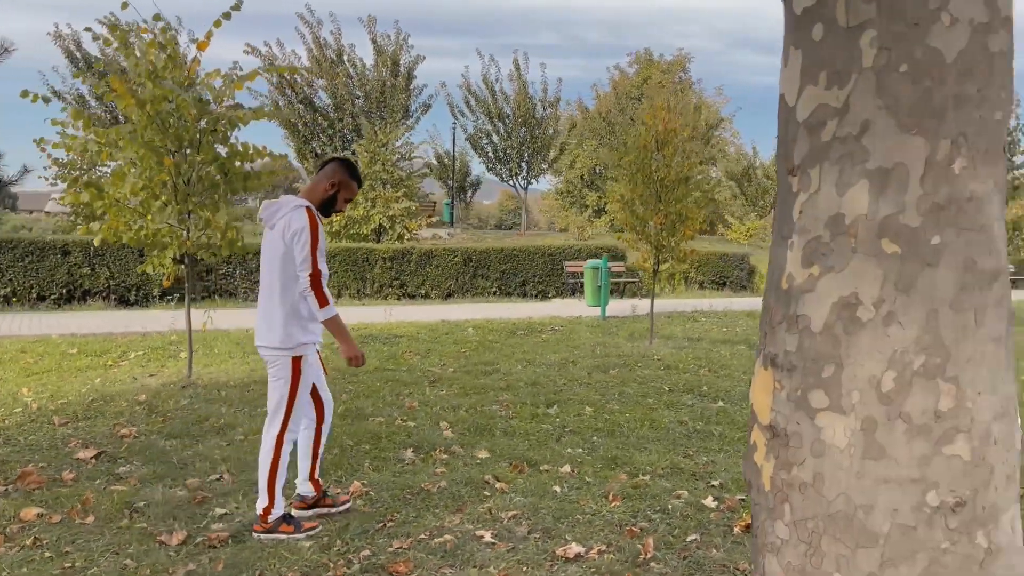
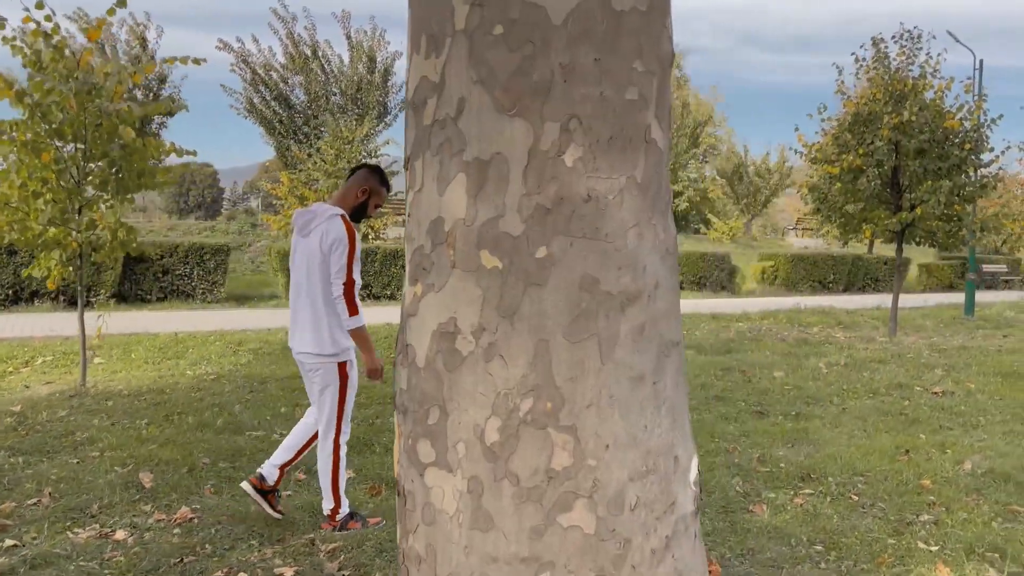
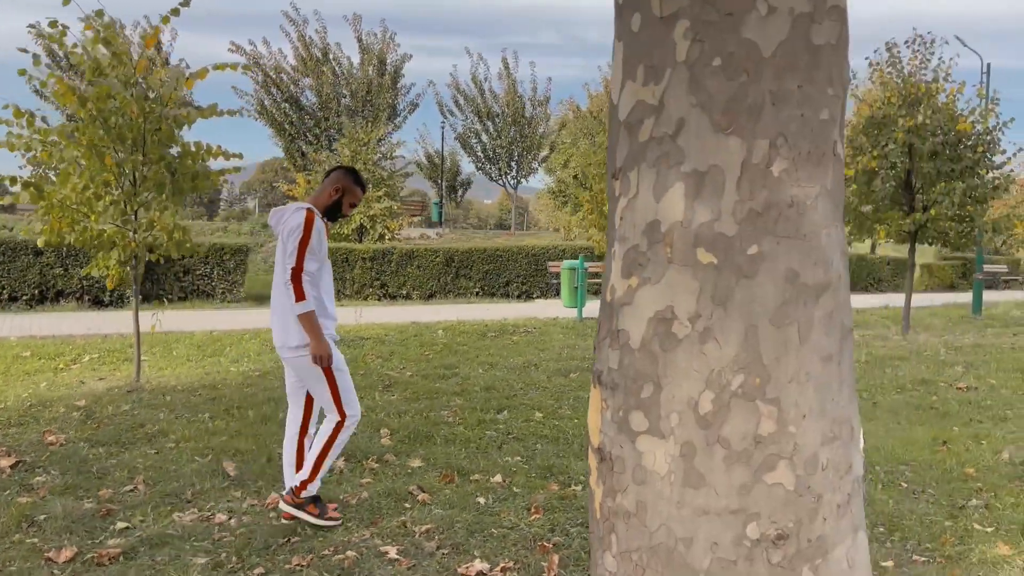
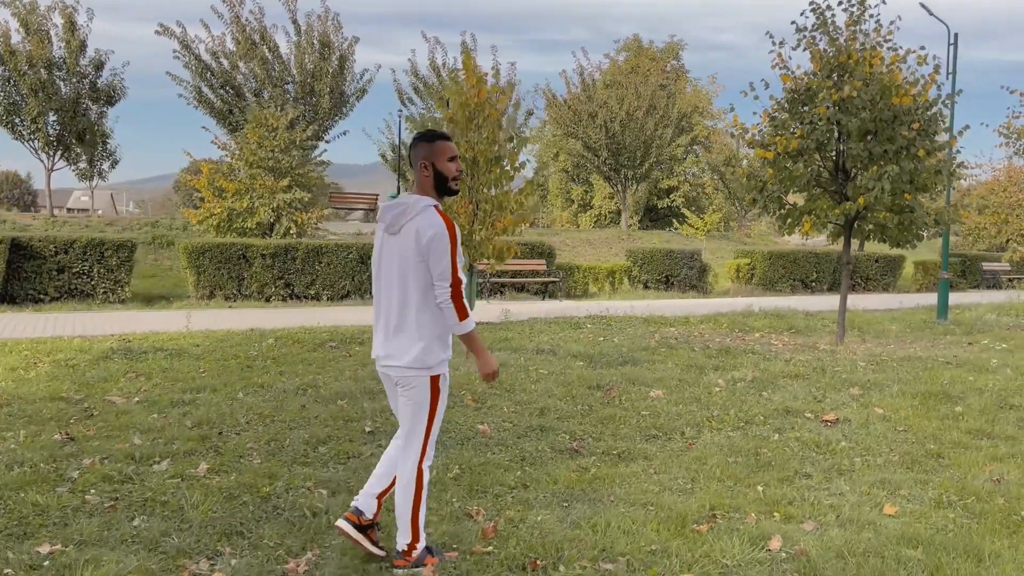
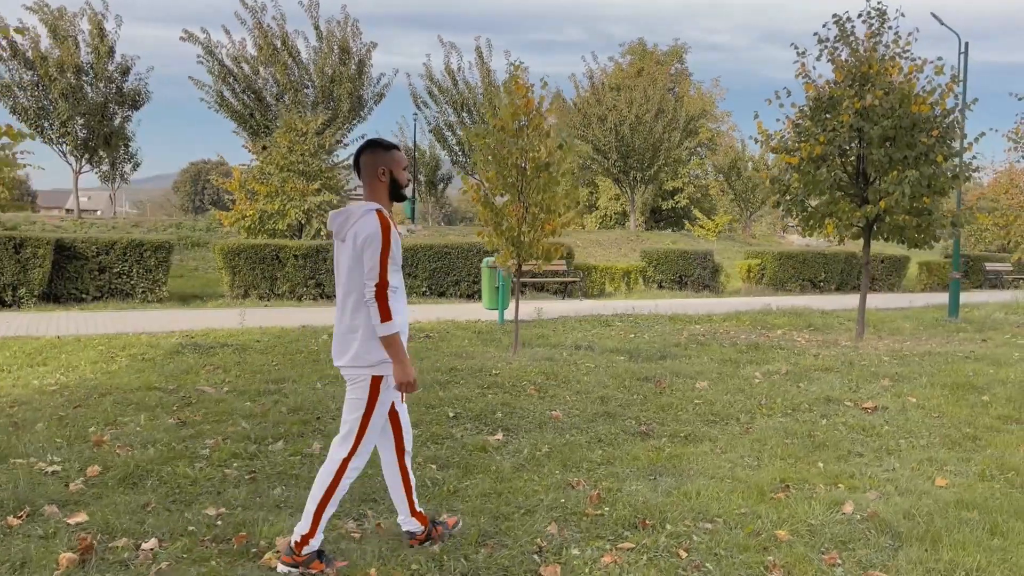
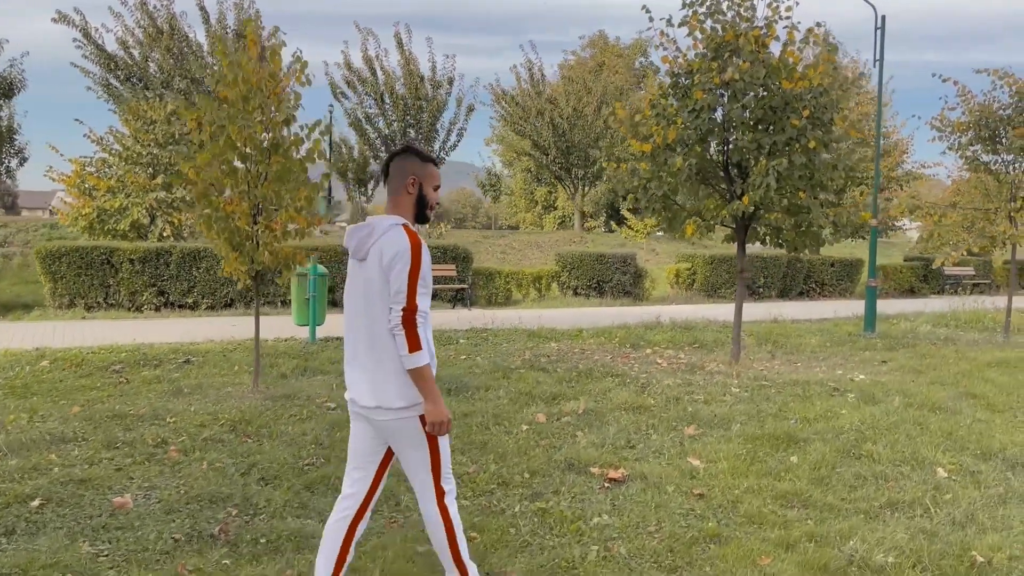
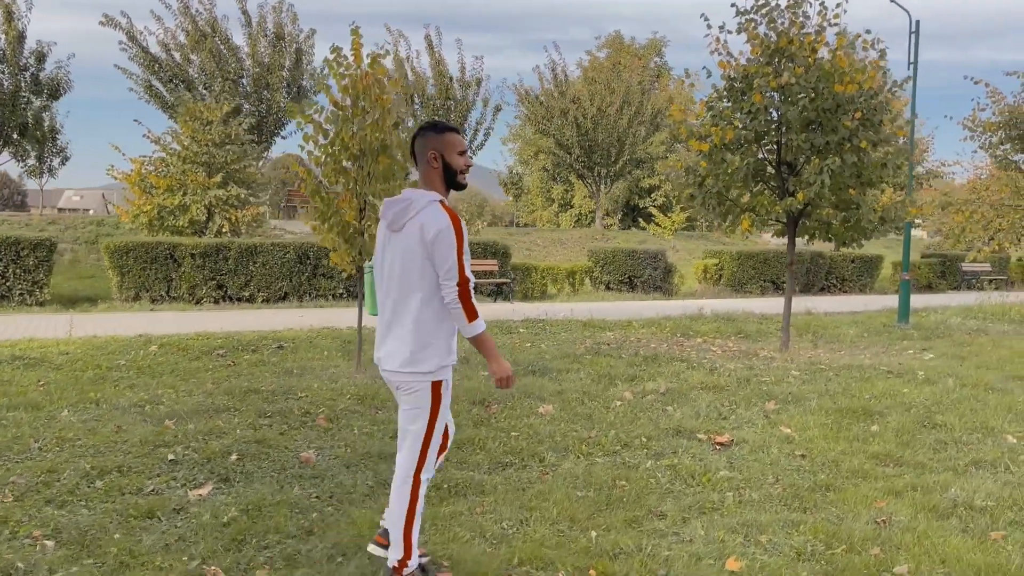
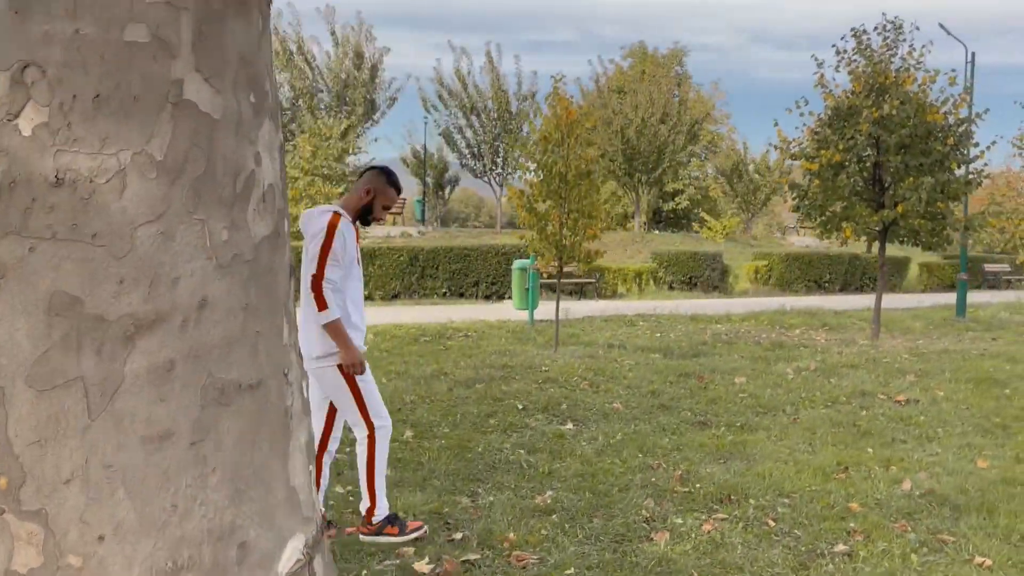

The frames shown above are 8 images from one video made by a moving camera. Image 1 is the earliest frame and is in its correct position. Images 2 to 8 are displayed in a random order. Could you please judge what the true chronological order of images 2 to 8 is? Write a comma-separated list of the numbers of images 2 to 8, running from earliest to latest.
3, 2, 8, 5, 4, 7, 6
